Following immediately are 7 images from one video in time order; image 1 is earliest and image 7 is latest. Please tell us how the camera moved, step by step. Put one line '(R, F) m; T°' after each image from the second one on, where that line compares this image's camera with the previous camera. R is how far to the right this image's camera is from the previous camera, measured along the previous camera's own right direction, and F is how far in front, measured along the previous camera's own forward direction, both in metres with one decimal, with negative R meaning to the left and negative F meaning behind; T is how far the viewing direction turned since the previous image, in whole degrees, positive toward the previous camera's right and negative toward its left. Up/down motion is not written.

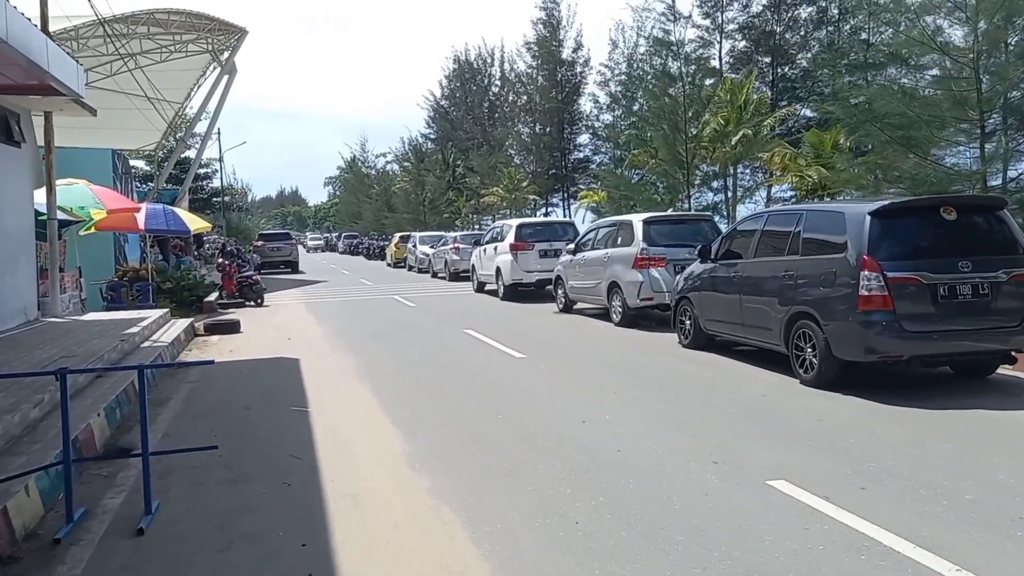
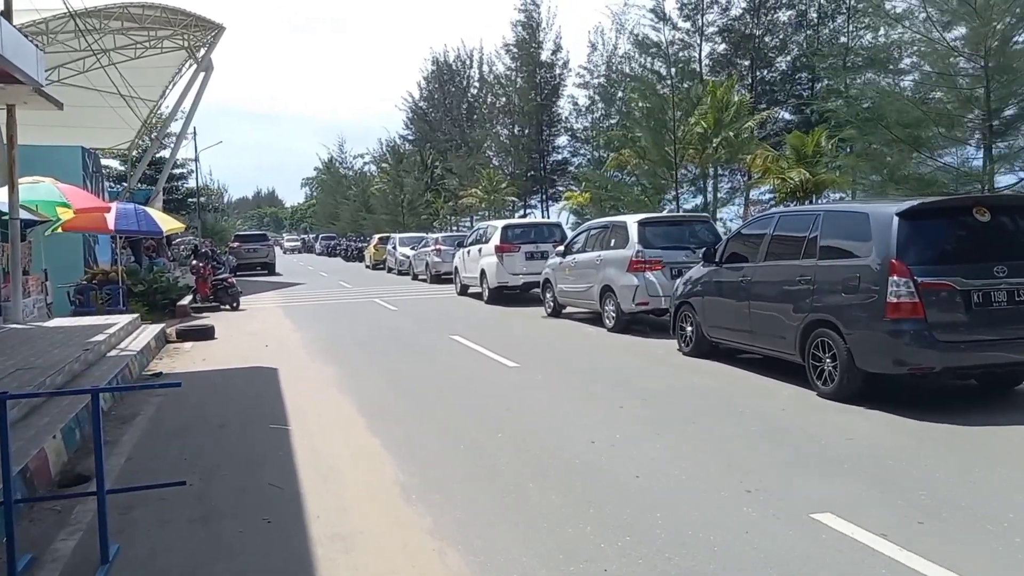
(-0.2, +0.6) m; +2°
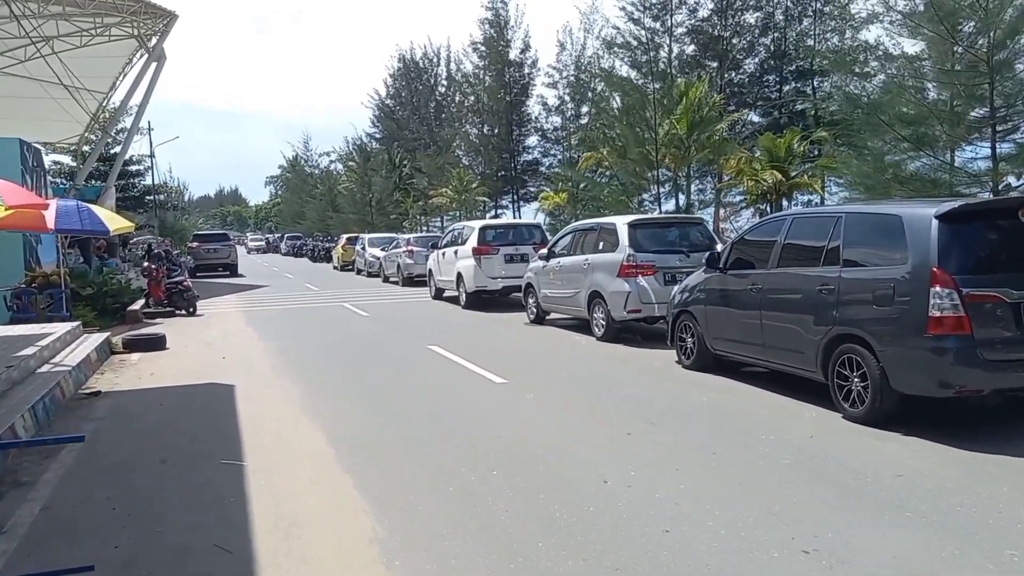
(-0.2, +1.0) m; +3°
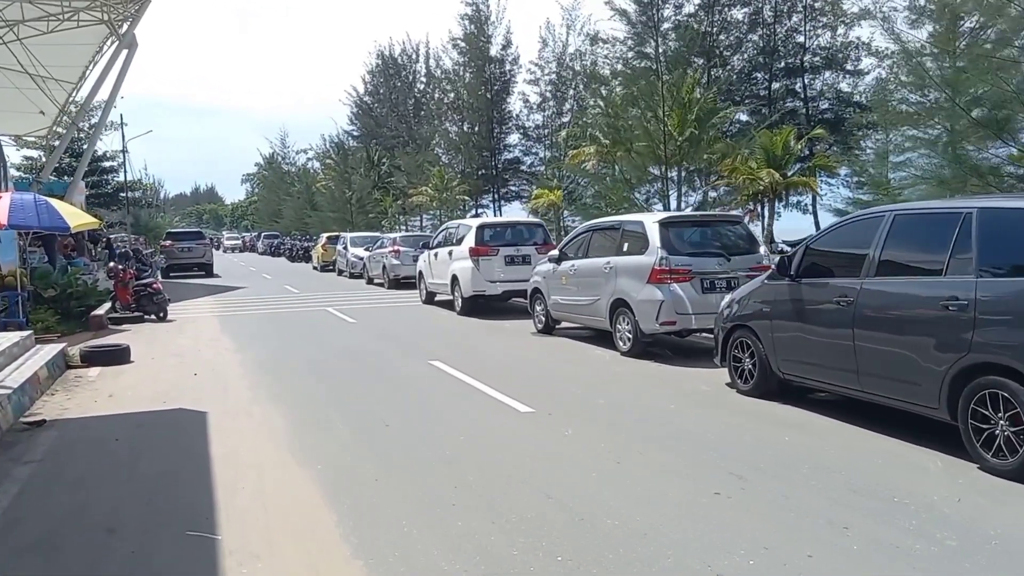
(-0.6, +1.6) m; +2°
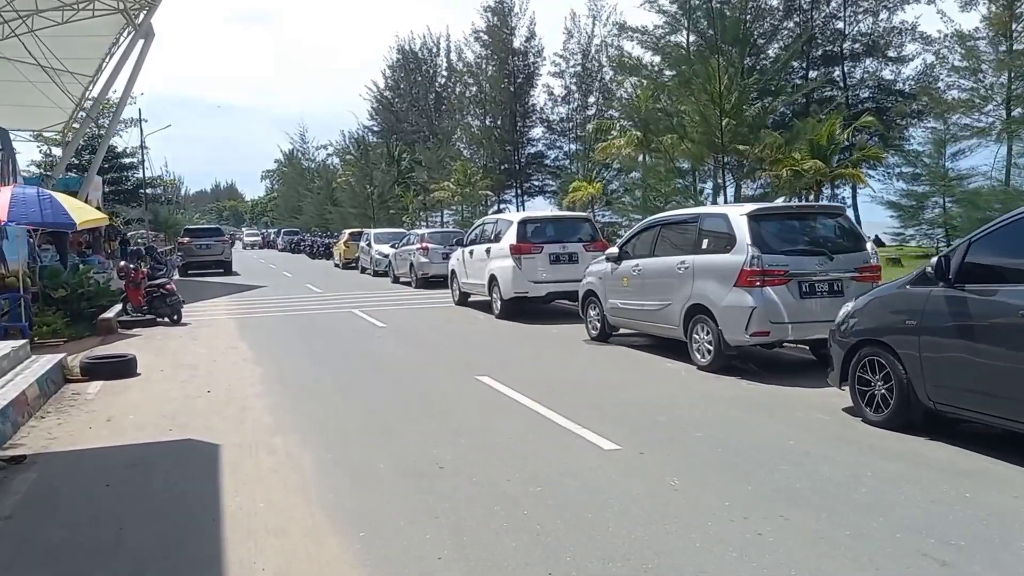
(-0.6, +1.6) m; -1°
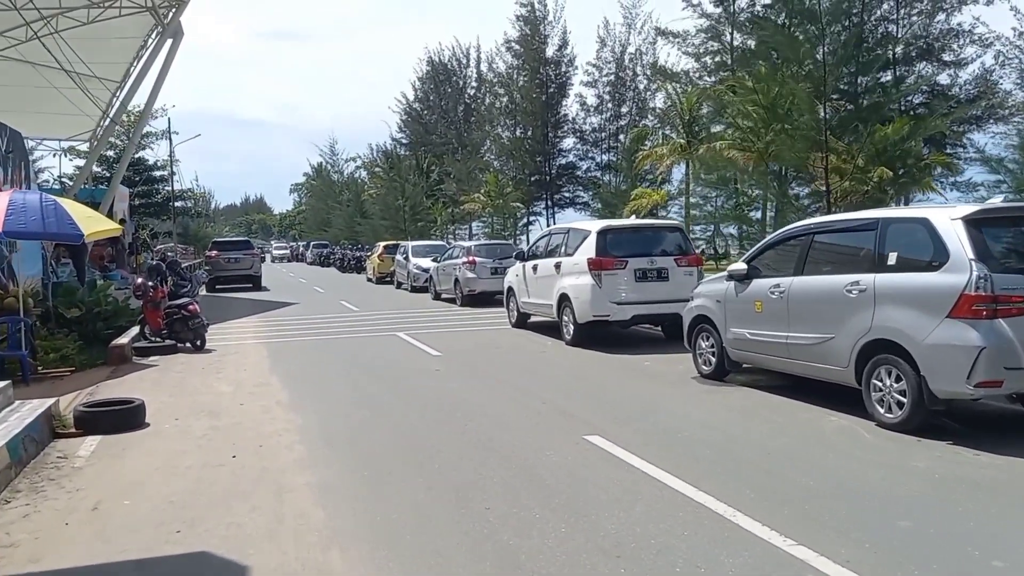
(-1.0, +2.4) m; -2°
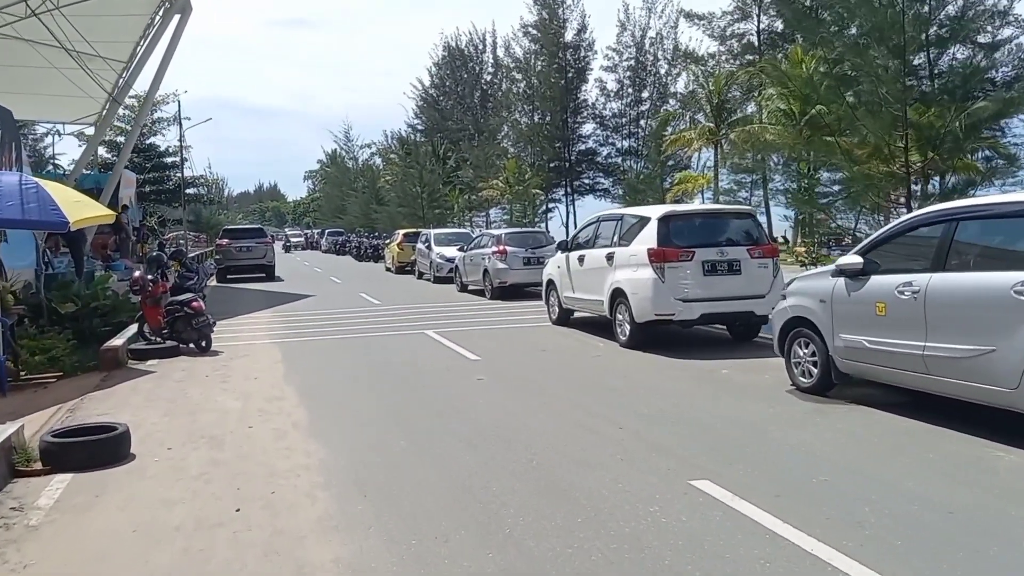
(-0.6, +1.7) m; -1°
